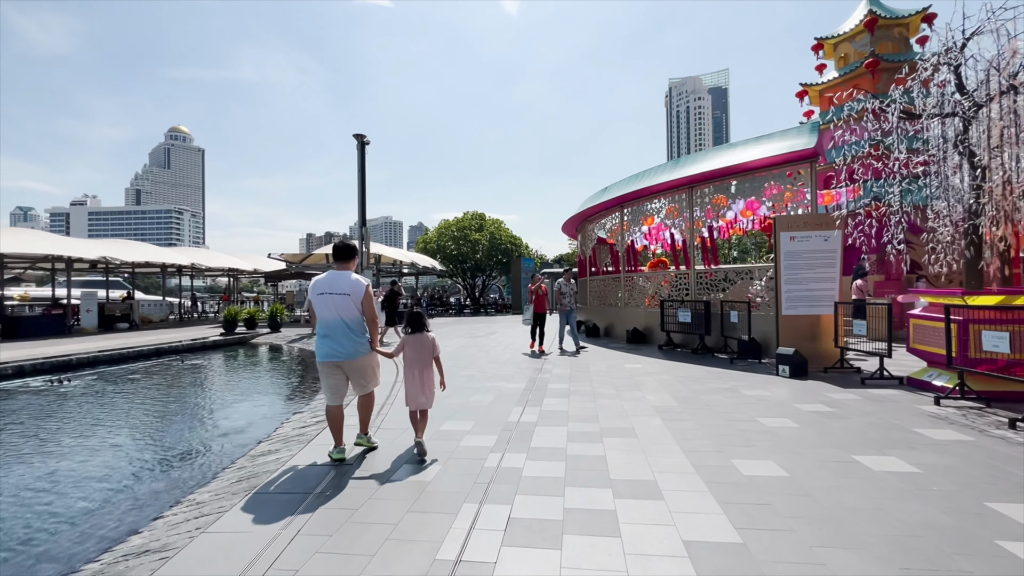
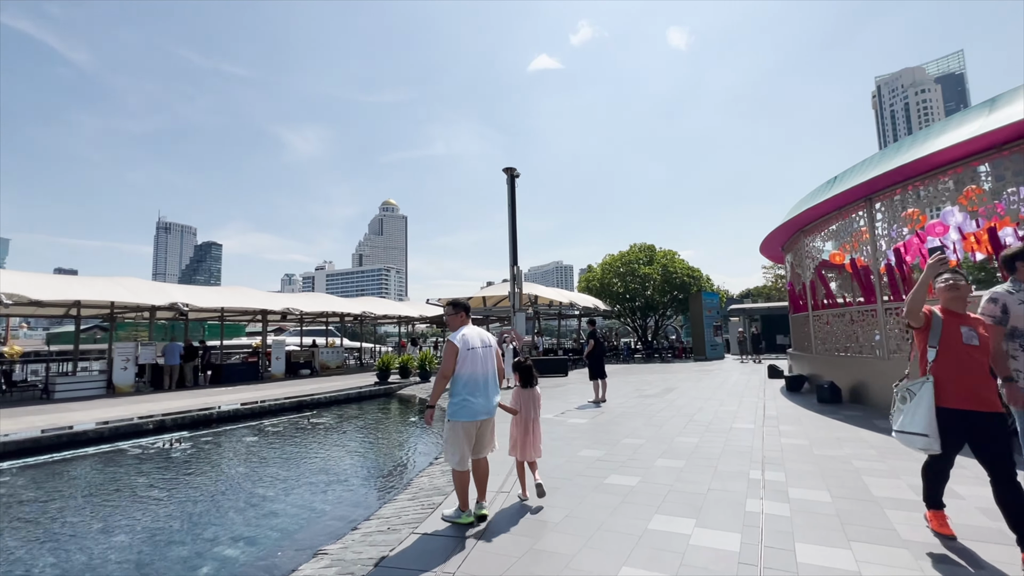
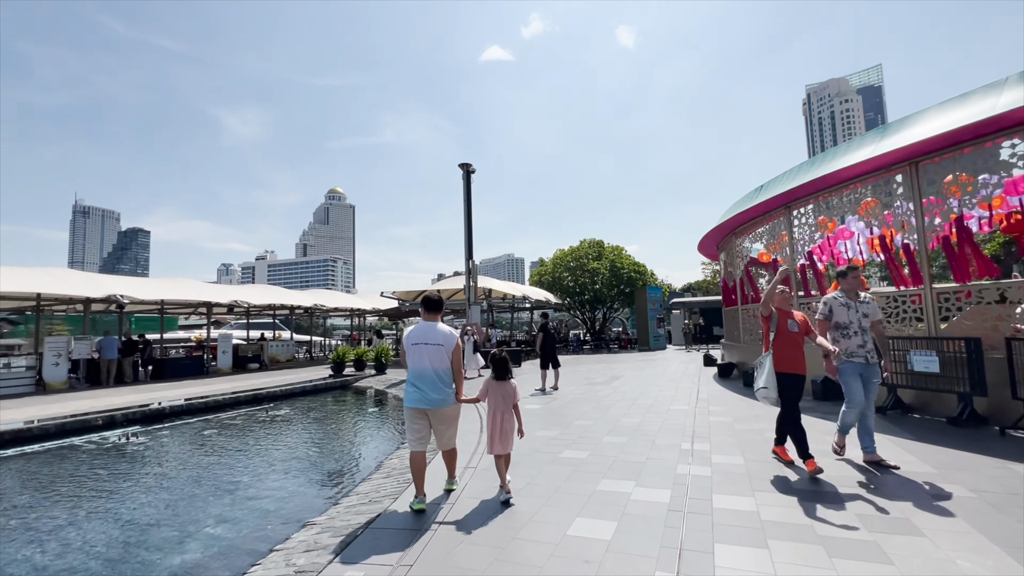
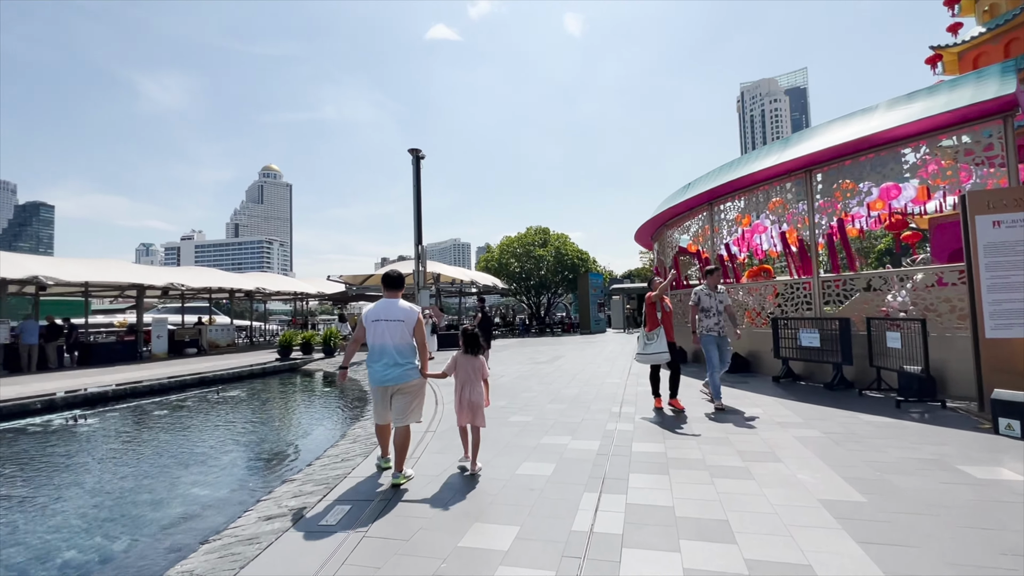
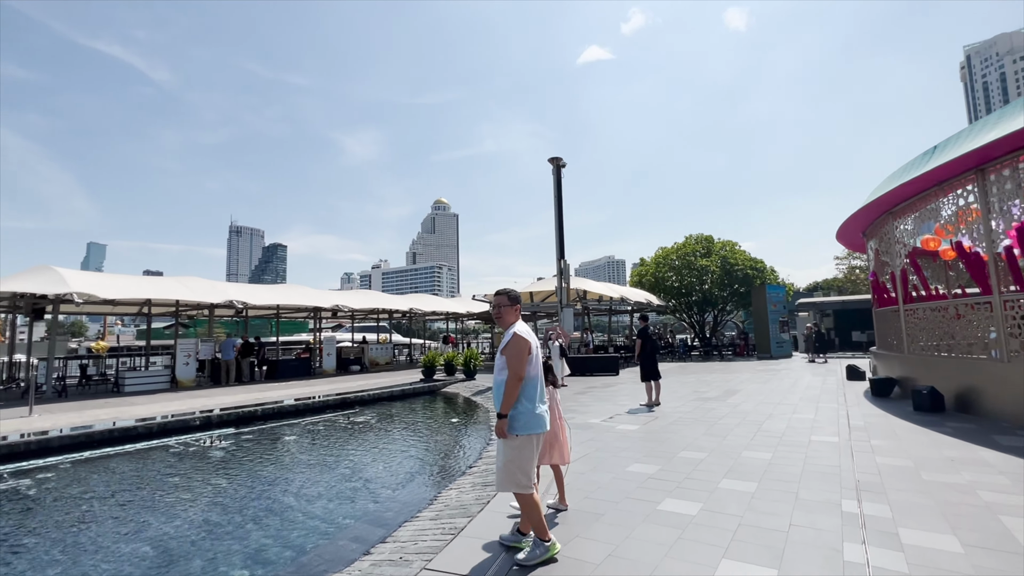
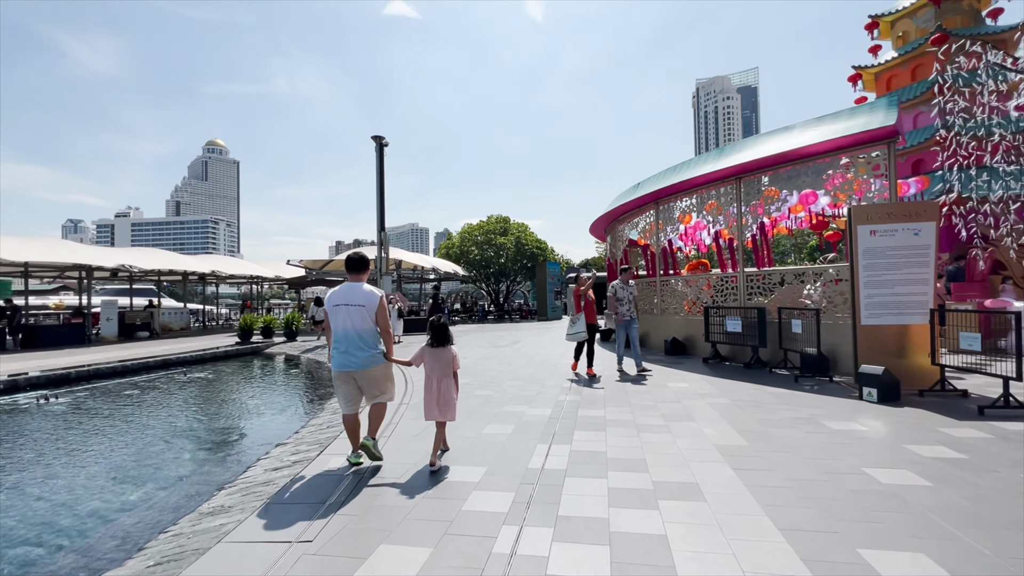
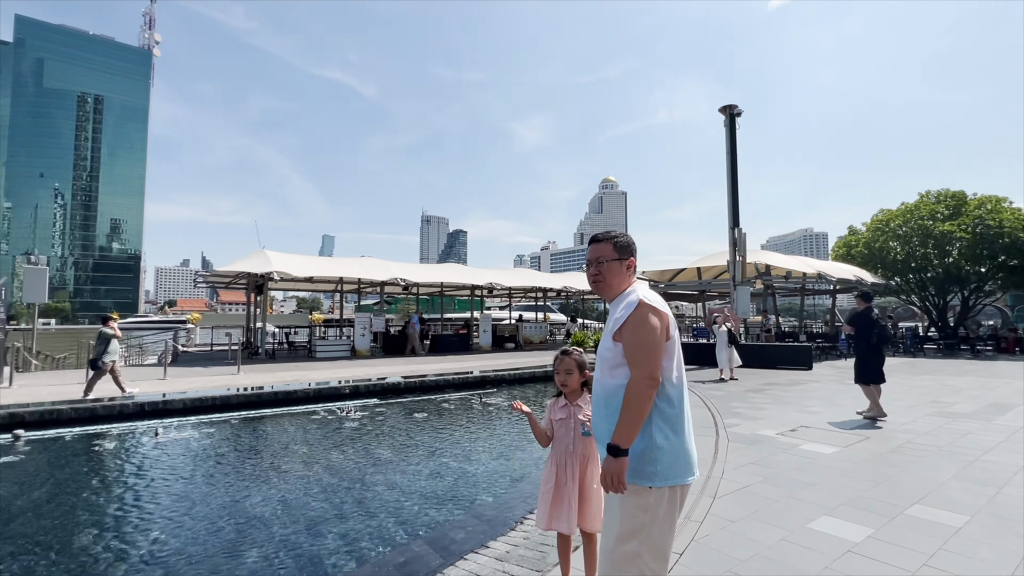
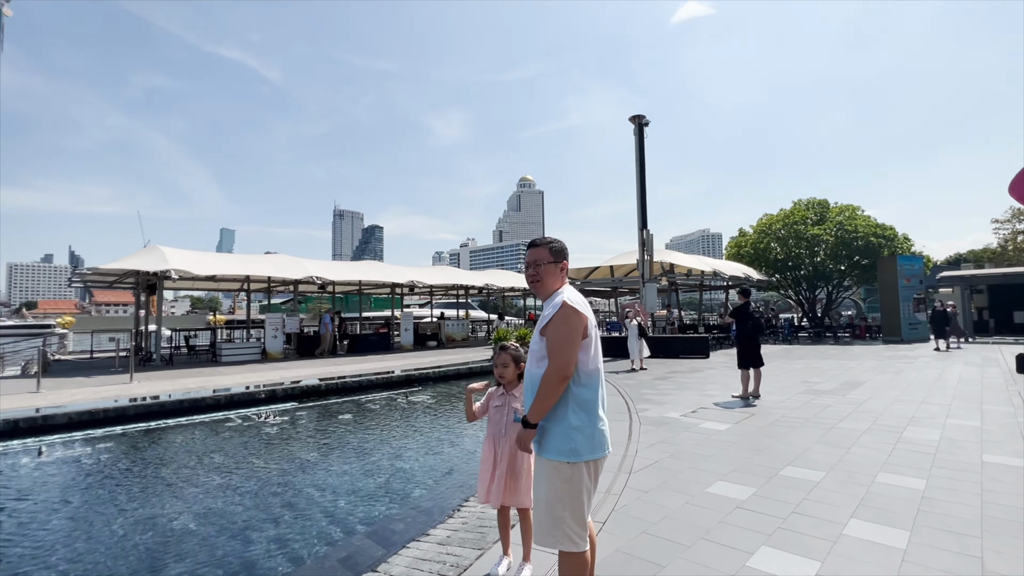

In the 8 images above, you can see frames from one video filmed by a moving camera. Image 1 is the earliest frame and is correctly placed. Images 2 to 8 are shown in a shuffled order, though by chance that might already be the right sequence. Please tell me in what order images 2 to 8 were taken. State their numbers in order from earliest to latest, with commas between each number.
6, 4, 3, 2, 5, 8, 7
